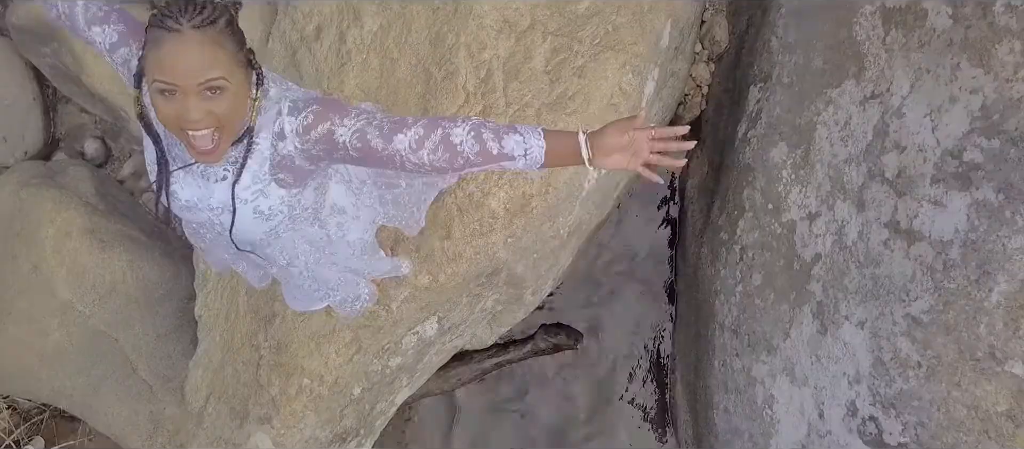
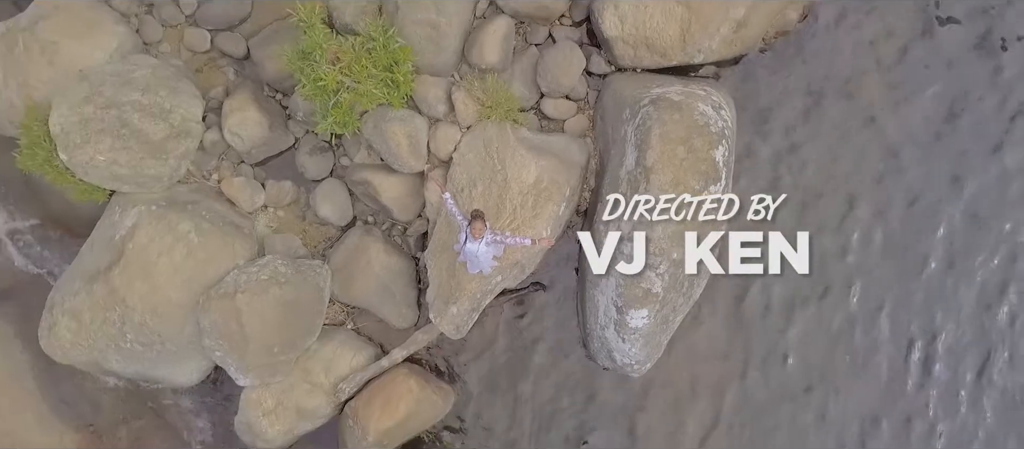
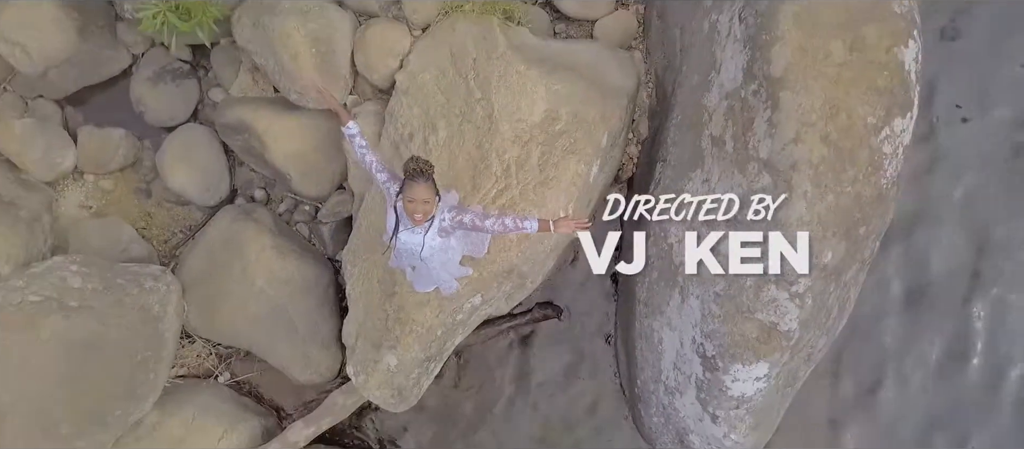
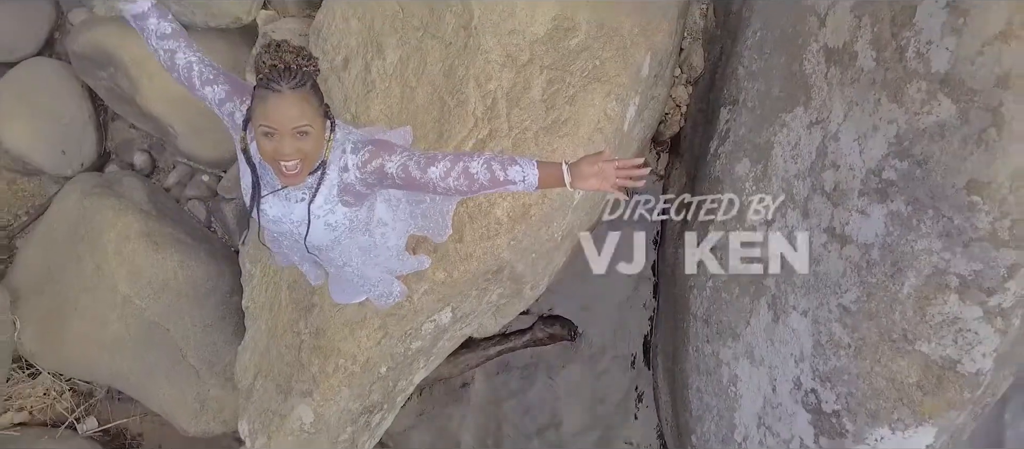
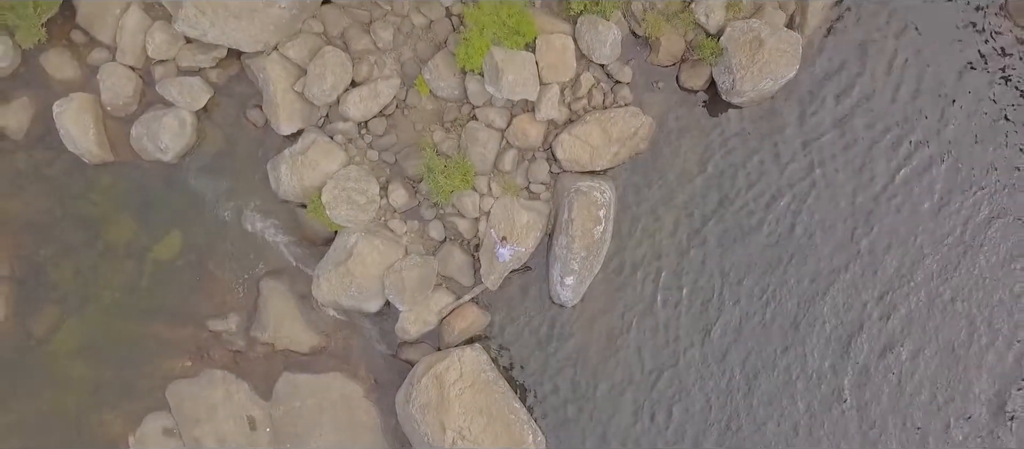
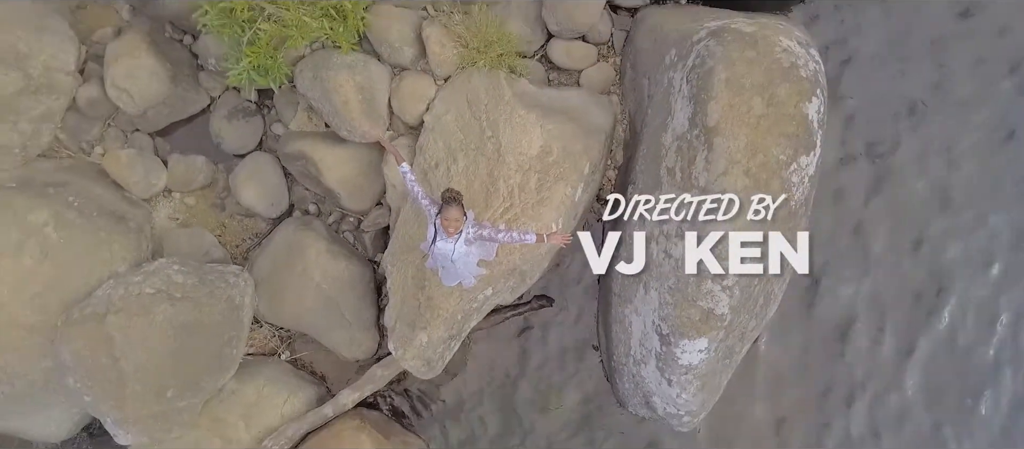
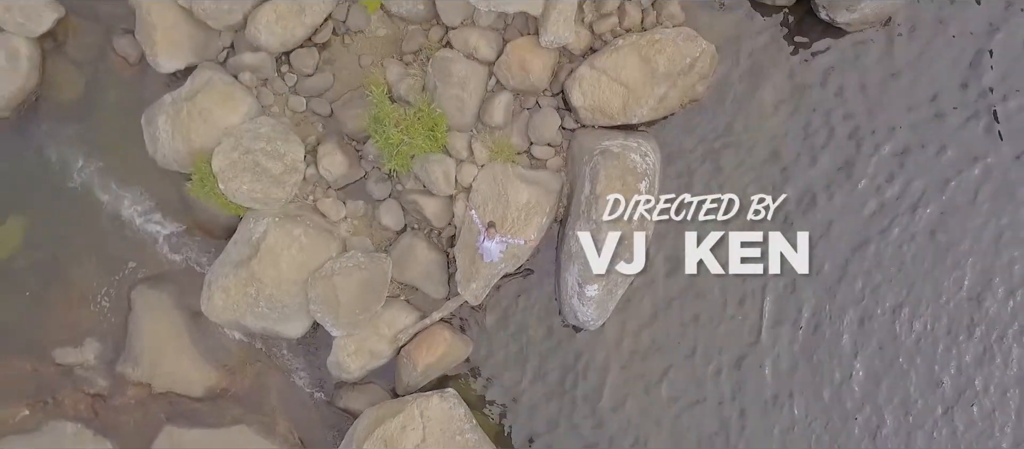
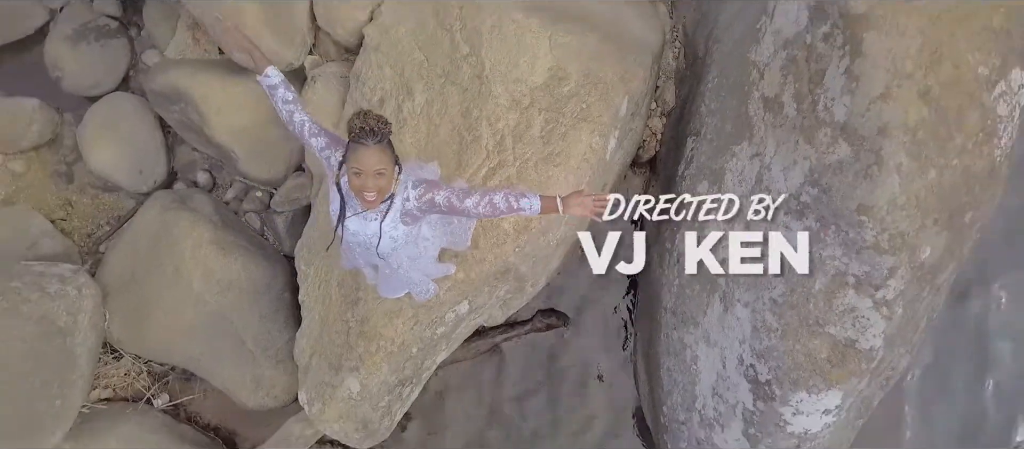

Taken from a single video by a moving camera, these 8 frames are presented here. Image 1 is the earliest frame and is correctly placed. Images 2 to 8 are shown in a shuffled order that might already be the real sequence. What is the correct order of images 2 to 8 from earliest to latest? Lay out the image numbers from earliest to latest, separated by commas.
4, 8, 3, 6, 2, 7, 5
